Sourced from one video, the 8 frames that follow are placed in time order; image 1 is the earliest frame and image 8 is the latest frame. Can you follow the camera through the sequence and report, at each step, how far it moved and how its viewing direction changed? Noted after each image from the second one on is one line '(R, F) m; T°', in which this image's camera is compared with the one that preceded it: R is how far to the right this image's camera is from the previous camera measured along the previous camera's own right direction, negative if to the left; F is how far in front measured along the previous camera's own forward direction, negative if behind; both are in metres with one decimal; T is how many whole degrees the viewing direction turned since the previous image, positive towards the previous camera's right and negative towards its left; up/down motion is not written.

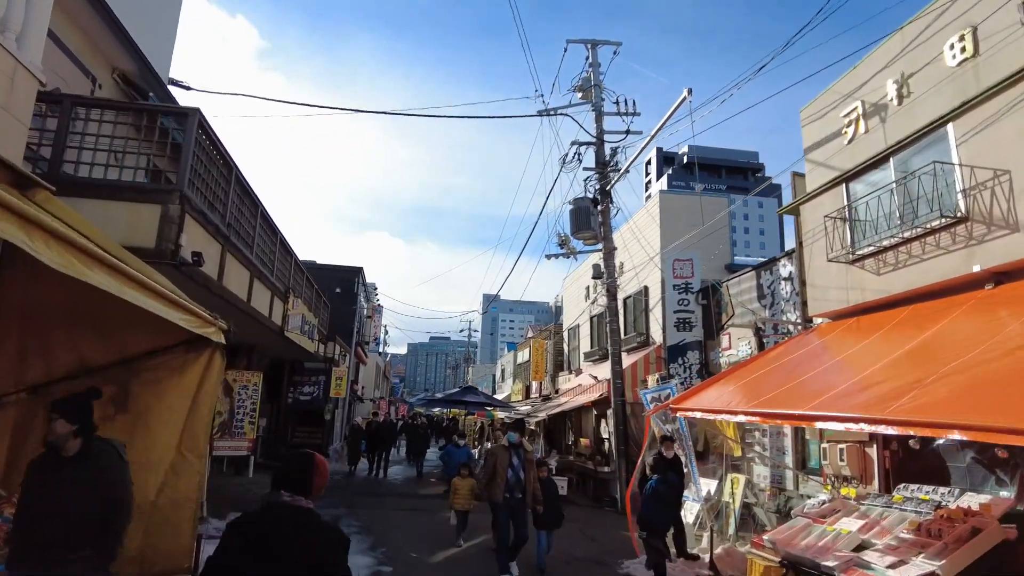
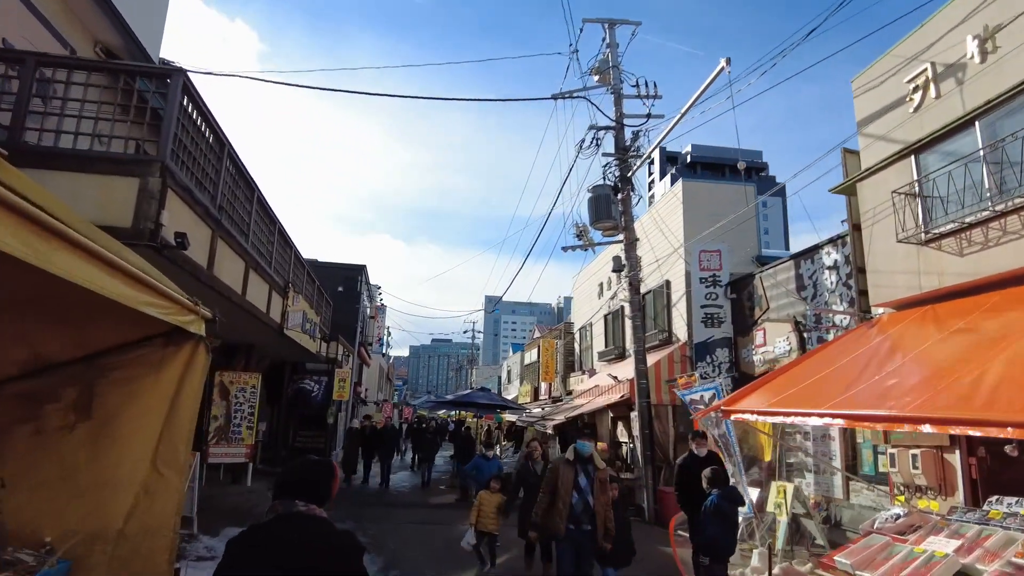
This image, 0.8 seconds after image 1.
(-0.3, +0.9) m; 0°
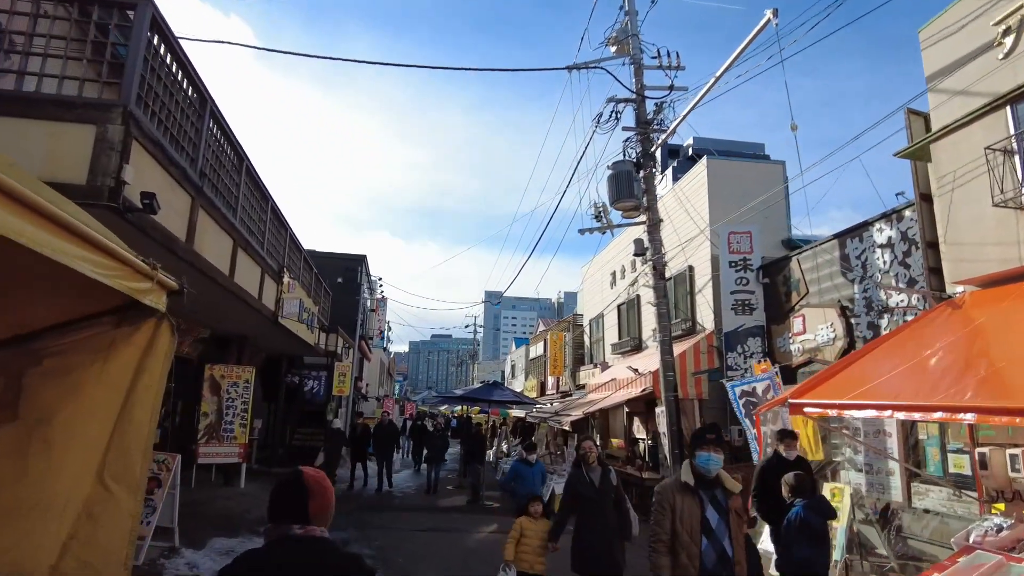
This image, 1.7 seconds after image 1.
(-0.3, +1.0) m; 0°
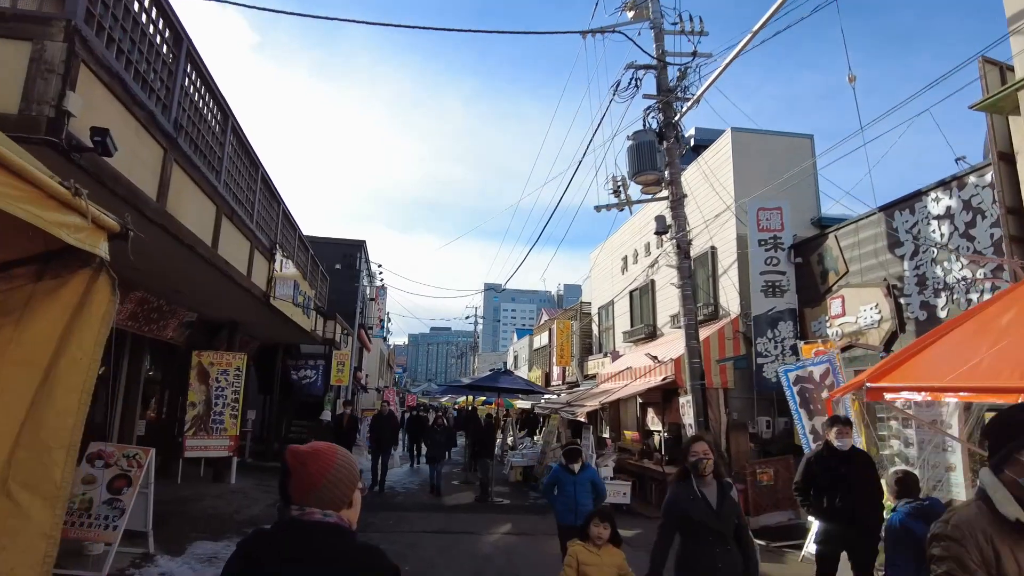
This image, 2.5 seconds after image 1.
(-0.2, +0.9) m; 0°
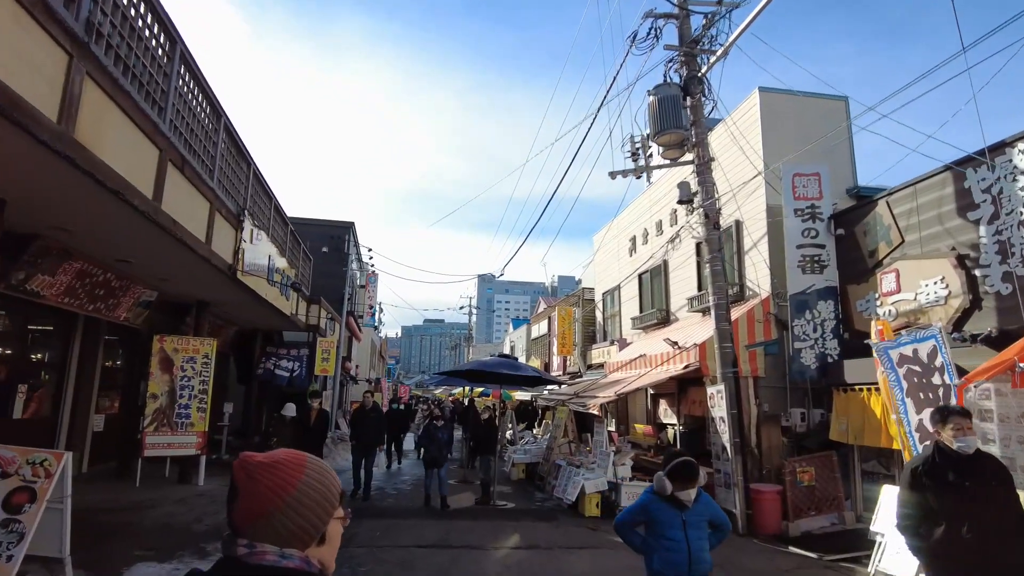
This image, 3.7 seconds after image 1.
(-0.2, +1.3) m; +1°
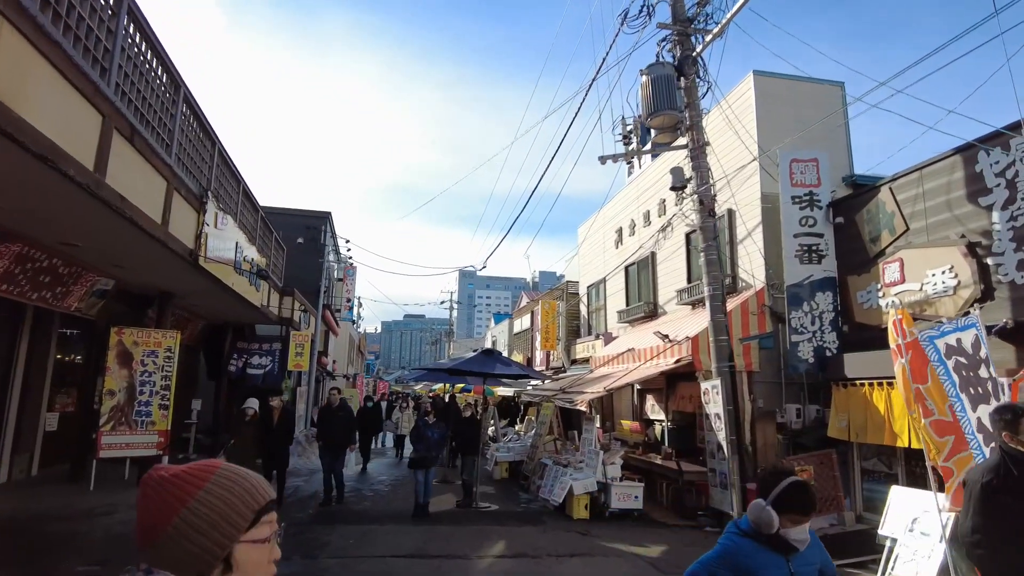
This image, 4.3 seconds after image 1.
(-0.1, +0.6) m; +2°
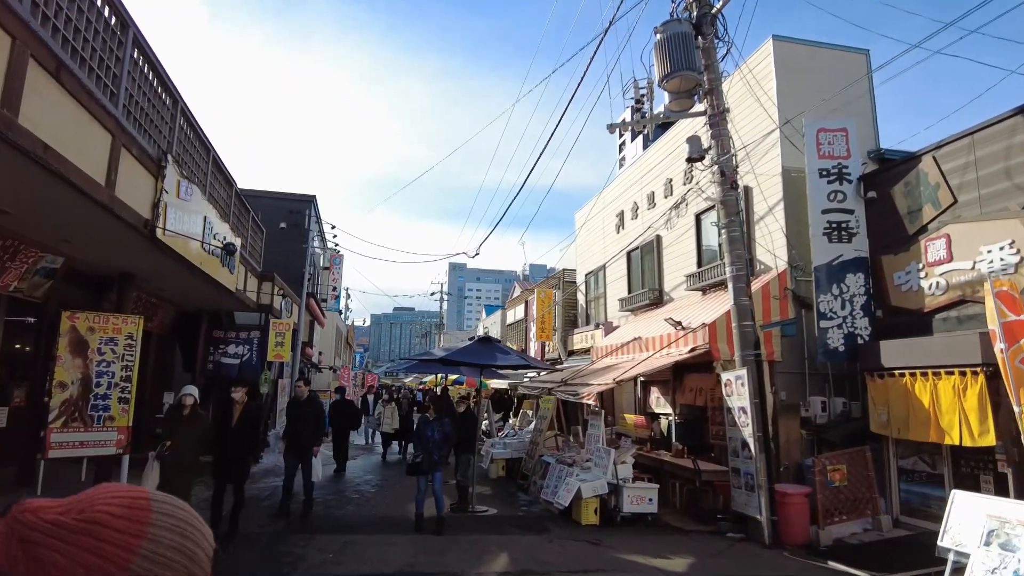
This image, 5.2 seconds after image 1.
(-0.1, +0.9) m; +1°
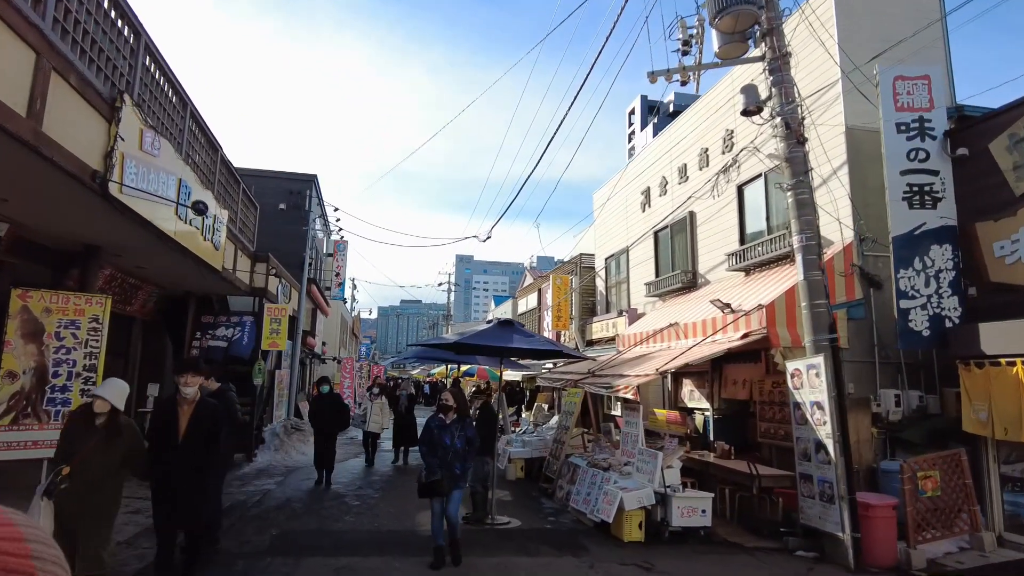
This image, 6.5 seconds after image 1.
(-0.2, +1.3) m; -1°
